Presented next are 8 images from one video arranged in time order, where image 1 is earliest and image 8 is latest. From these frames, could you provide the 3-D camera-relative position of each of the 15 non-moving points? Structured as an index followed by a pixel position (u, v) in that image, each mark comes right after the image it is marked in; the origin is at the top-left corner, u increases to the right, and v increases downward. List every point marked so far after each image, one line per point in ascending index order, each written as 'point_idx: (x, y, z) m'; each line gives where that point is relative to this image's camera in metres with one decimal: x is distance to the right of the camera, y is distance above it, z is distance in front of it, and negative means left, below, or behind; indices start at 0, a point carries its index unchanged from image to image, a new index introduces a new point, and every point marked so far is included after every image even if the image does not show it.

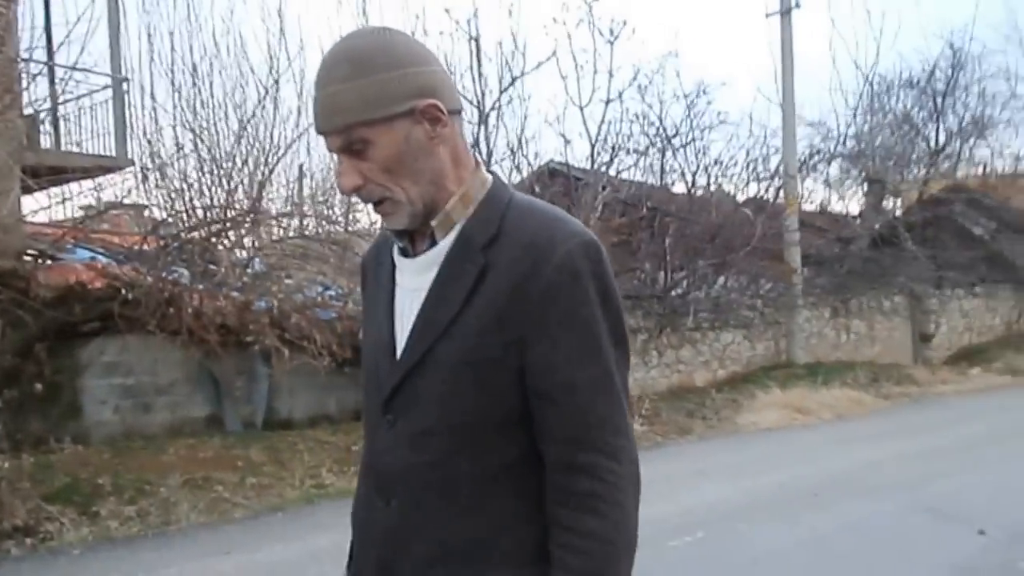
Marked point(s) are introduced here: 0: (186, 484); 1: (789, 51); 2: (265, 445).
0: (-2.6, -1.5, +7.2) m
1: (+4.9, +4.2, +16.3) m
2: (-2.3, -1.5, +8.4) m
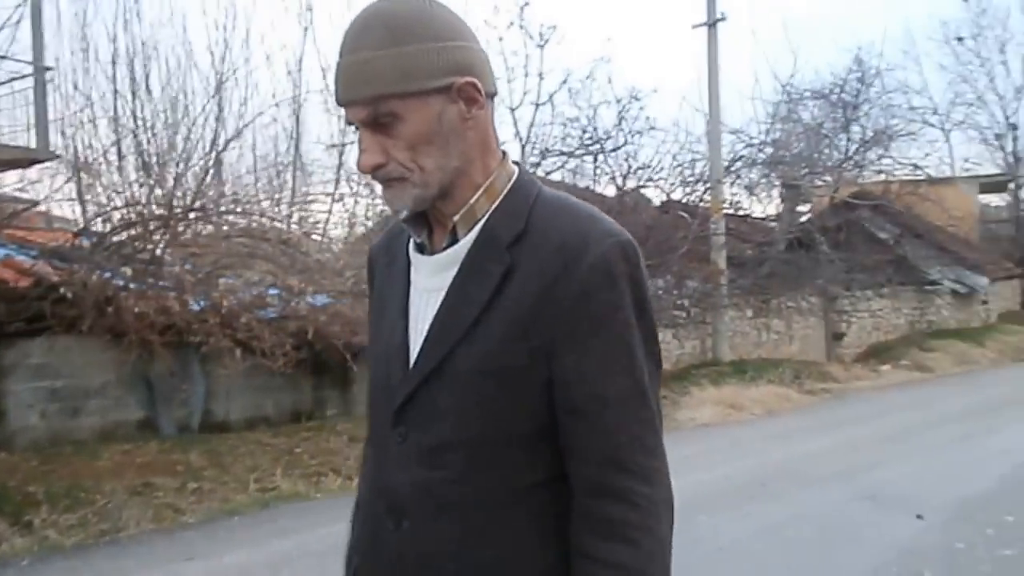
0: (-3.0, -1.5, +7.0) m
1: (+3.7, +4.2, +16.7) m
2: (-2.7, -1.5, +8.2) m
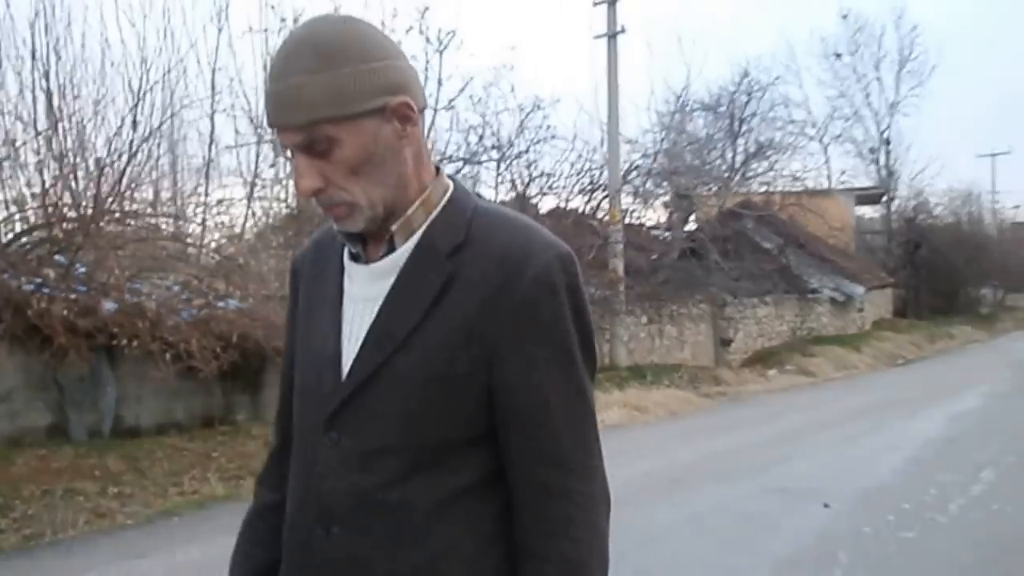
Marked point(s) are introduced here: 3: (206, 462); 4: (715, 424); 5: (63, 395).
0: (-3.6, -1.6, +7.0) m
1: (+2.0, +4.1, +17.4) m
2: (-3.5, -1.5, +8.2) m
3: (-2.8, -1.6, +8.5) m
4: (+2.3, -1.6, +10.7) m
5: (-4.4, -1.0, +8.9) m
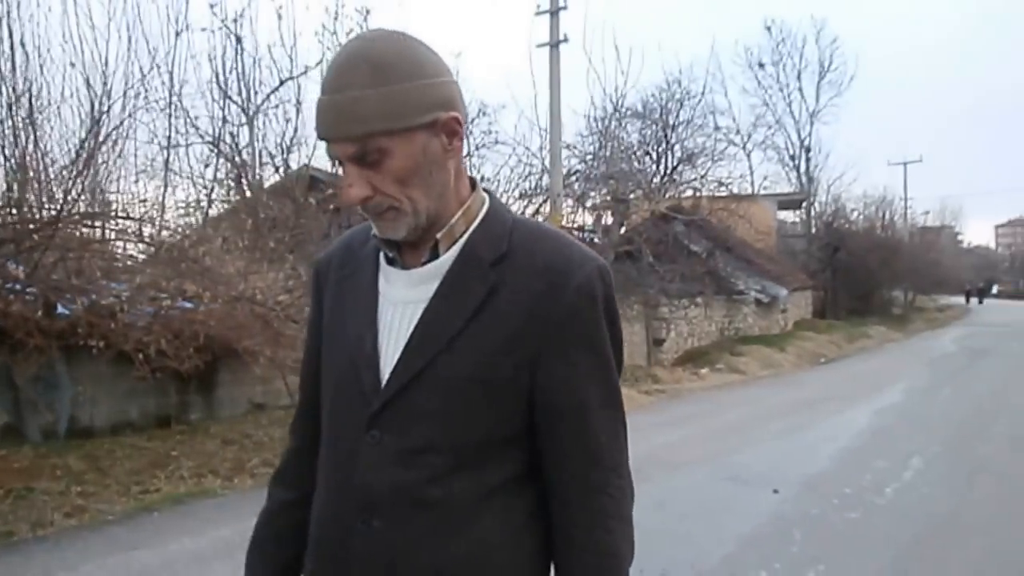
0: (-3.9, -1.6, +7.0) m
1: (+0.9, +4.1, +17.9) m
2: (-3.9, -1.5, +8.3) m
3: (-3.2, -1.6, +8.6) m
4: (+1.8, -1.6, +11.1) m
5: (-4.8, -1.0, +8.9) m
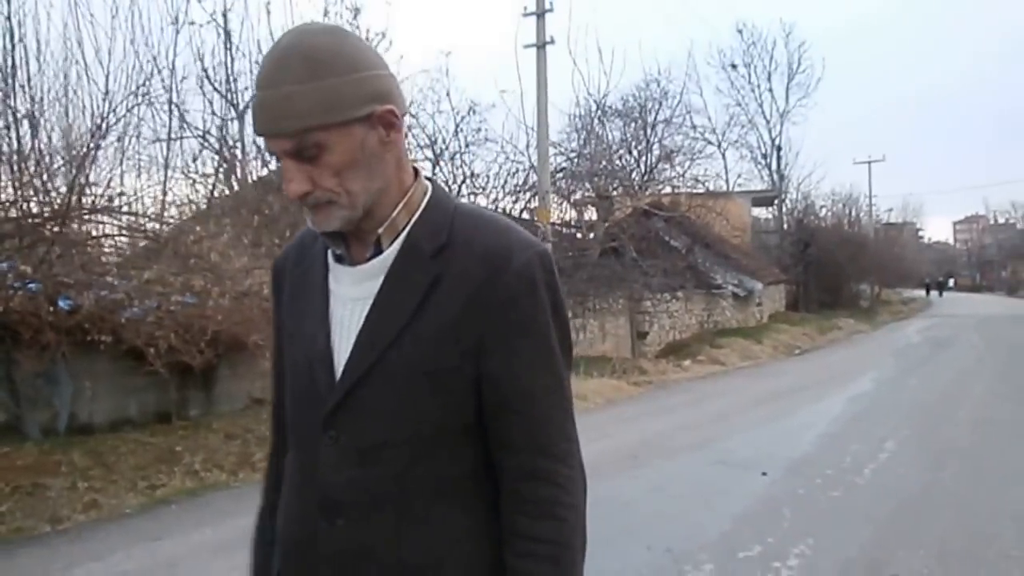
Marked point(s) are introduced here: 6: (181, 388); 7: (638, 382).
0: (-3.9, -1.6, +7.2) m
1: (+0.6, +4.1, +18.2) m
2: (-3.9, -1.5, +8.4) m
3: (-3.3, -1.6, +8.7) m
4: (+1.7, -1.5, +11.5) m
5: (-4.9, -1.0, +9.0) m
6: (-3.8, -1.1, +10.4) m
7: (+2.1, -1.6, +15.1) m
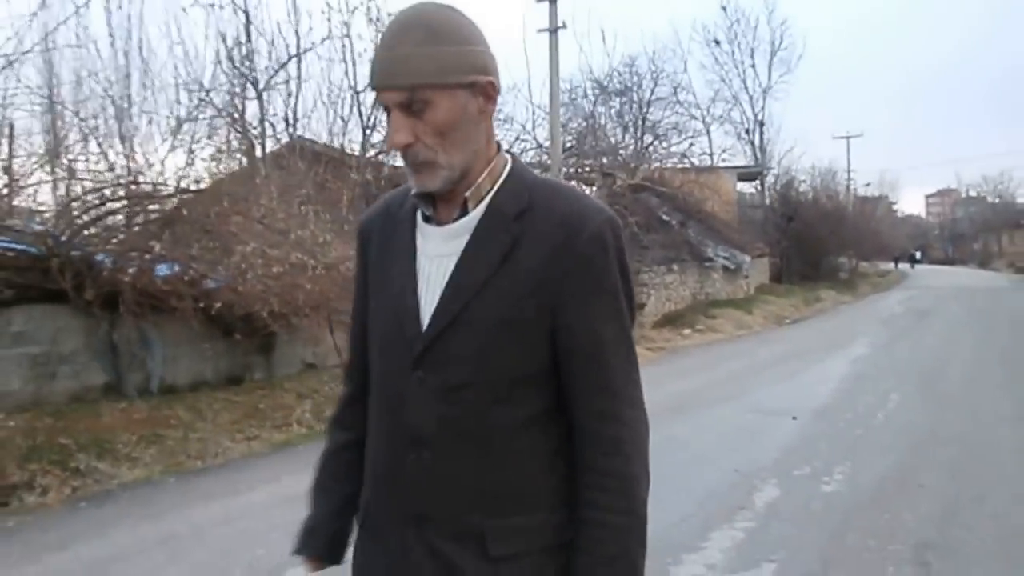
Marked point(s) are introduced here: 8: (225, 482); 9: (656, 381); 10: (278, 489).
0: (-3.3, -1.3, +8.0) m
1: (+0.8, +4.7, +19.0) m
2: (-3.3, -1.2, +9.3) m
3: (-2.7, -1.3, +9.6) m
4: (+2.1, -1.1, +12.5) m
5: (-4.3, -0.7, +9.9) m
6: (-3.3, -0.8, +11.2) m
7: (+2.4, -1.1, +16.1) m
8: (-1.8, -1.3, +6.0) m
9: (+1.8, -1.2, +11.3) m
10: (-1.4, -1.3, +5.7) m
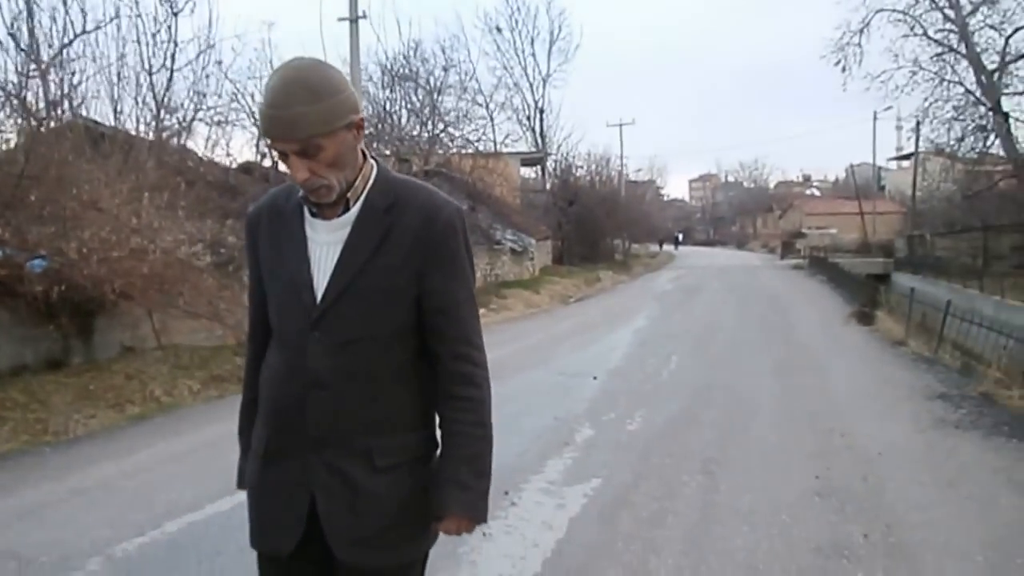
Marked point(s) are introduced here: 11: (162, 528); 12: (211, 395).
0: (-4.8, -1.2, +8.2) m
1: (-3.3, +5.1, +19.7) m
2: (-5.1, -1.1, +9.4) m
3: (-4.6, -1.1, +9.9) m
4: (-0.5, -0.8, +13.8) m
5: (-6.2, -0.6, +9.8) m
6: (-5.5, -0.6, +11.3) m
7: (-1.1, -0.7, +17.4) m
8: (-2.9, -1.2, +6.6) m
9: (-0.6, -0.9, +12.6) m
10: (-2.4, -1.1, +6.4) m
11: (-1.7, -1.2, +4.6) m
12: (-3.5, -1.3, +10.7) m
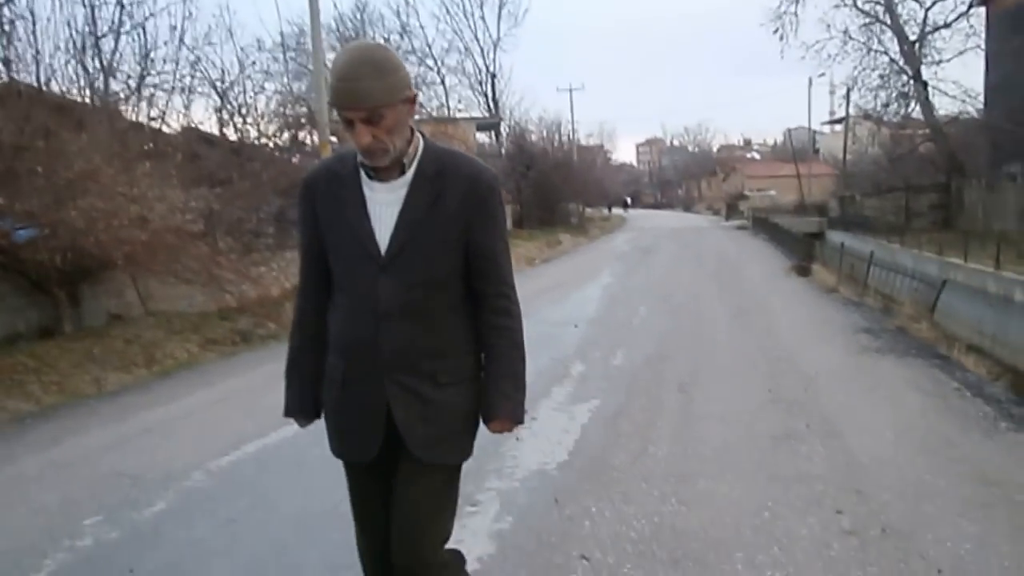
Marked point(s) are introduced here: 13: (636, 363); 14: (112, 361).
0: (-4.9, -0.9, +8.9) m
1: (-4.3, +5.8, +20.2) m
2: (-5.4, -0.7, +10.1) m
3: (-4.8, -0.8, +10.6) m
4: (-1.0, -0.3, +14.7) m
5: (-6.5, -0.3, +10.3) m
6: (-5.8, -0.2, +12.0) m
7: (-1.8, 0.0, +18.3) m
8: (-3.0, -0.9, +7.4) m
9: (-1.0, -0.4, +13.5) m
10: (-2.5, -0.9, +7.2) m
11: (-1.7, -1.0, +5.5) m
12: (-3.8, -0.8, +11.5) m
13: (+1.1, -0.8, +8.5) m
14: (-4.6, -0.8, +10.6) m
